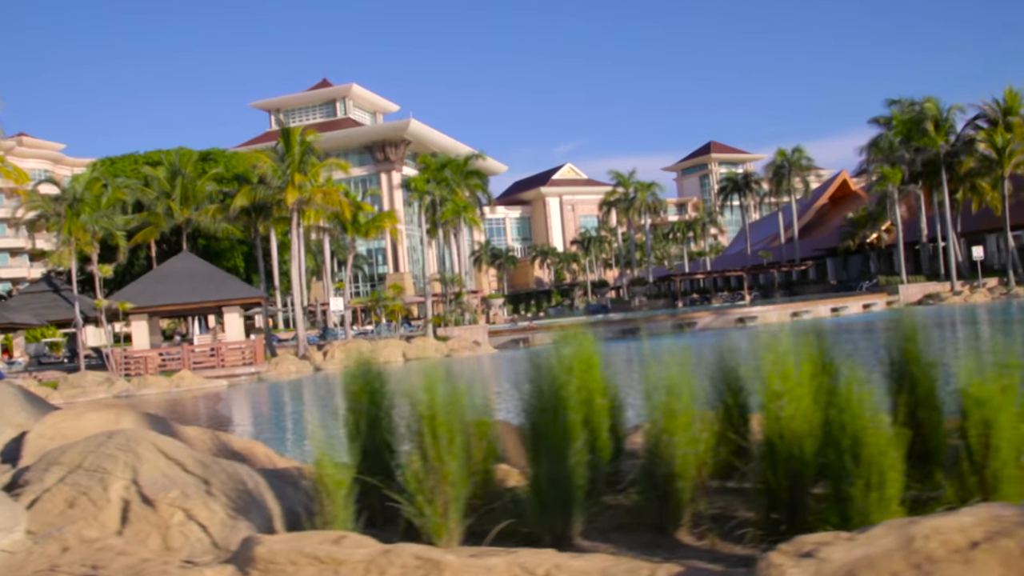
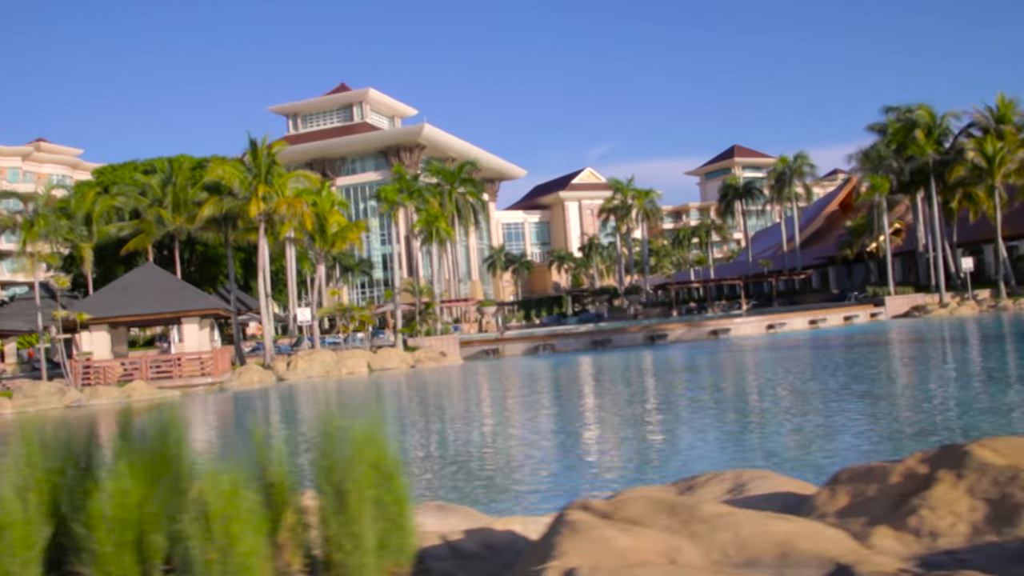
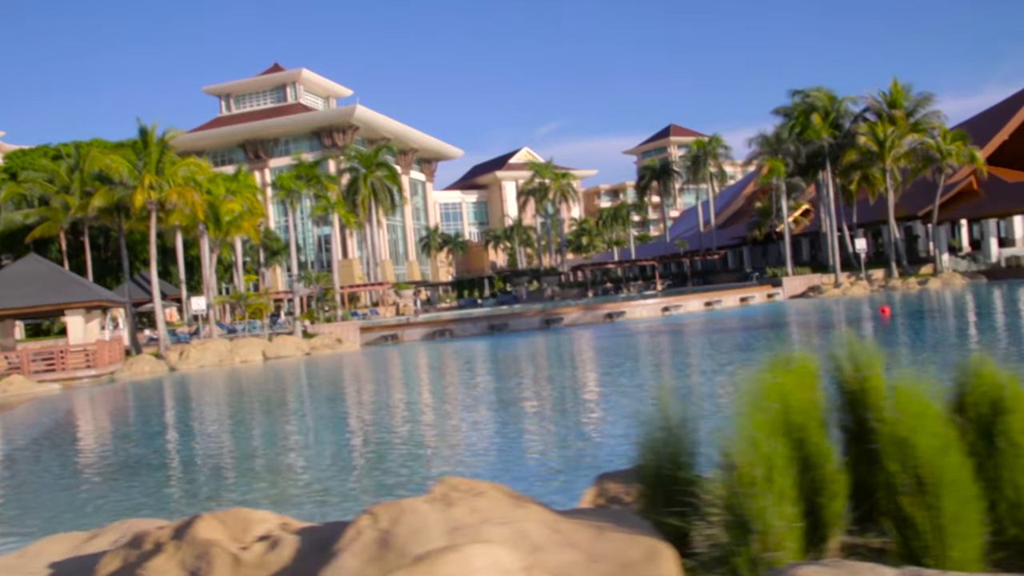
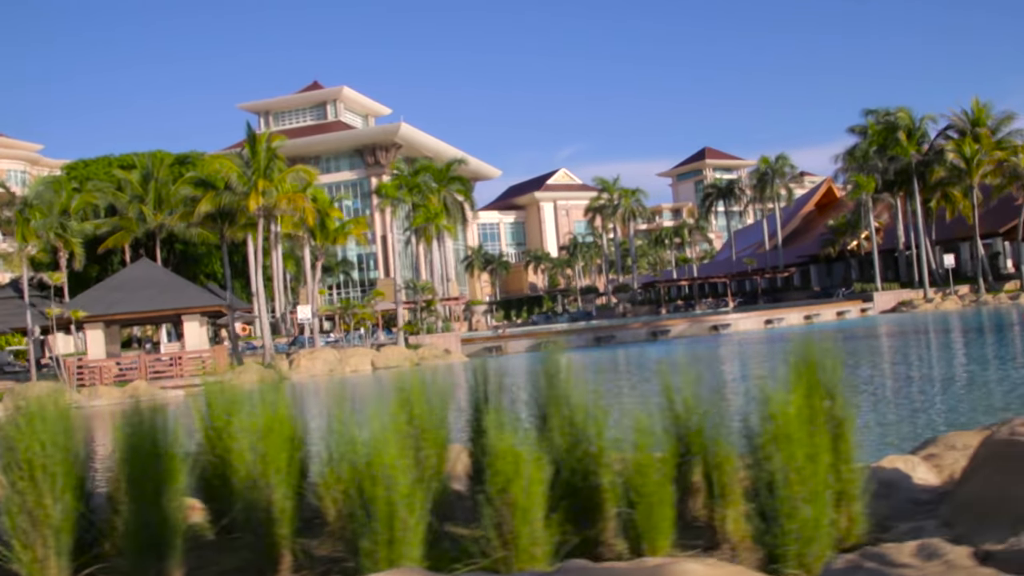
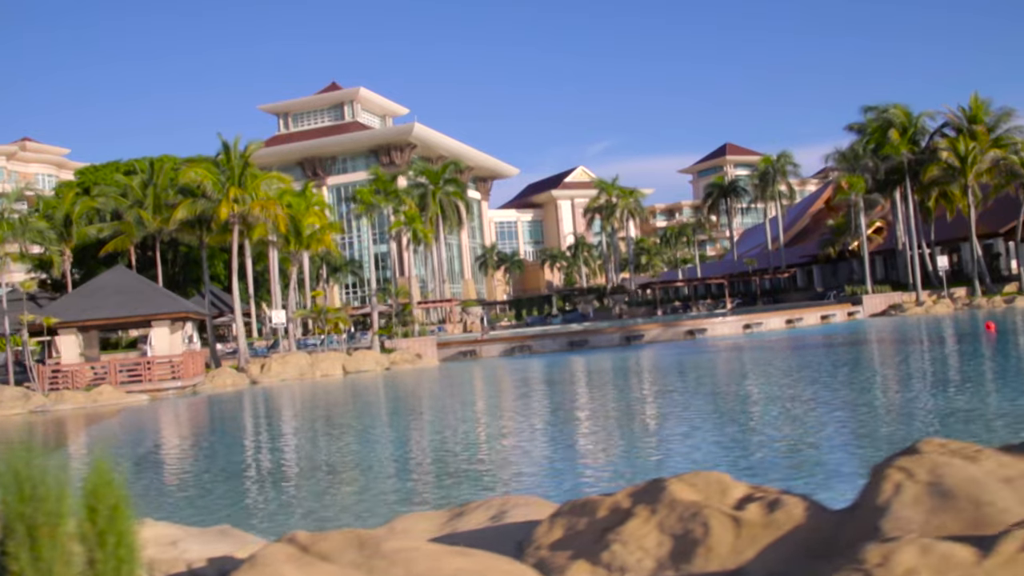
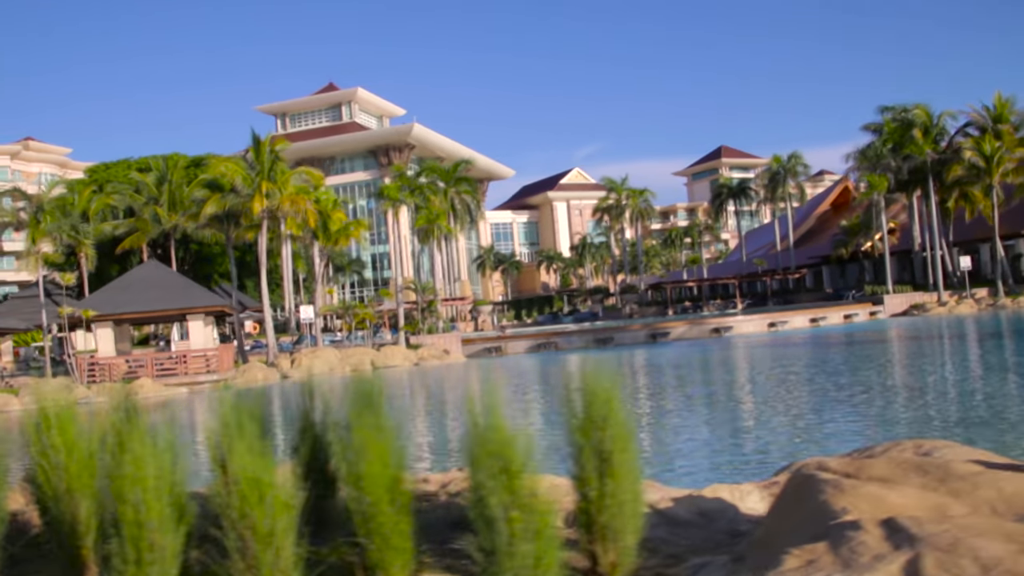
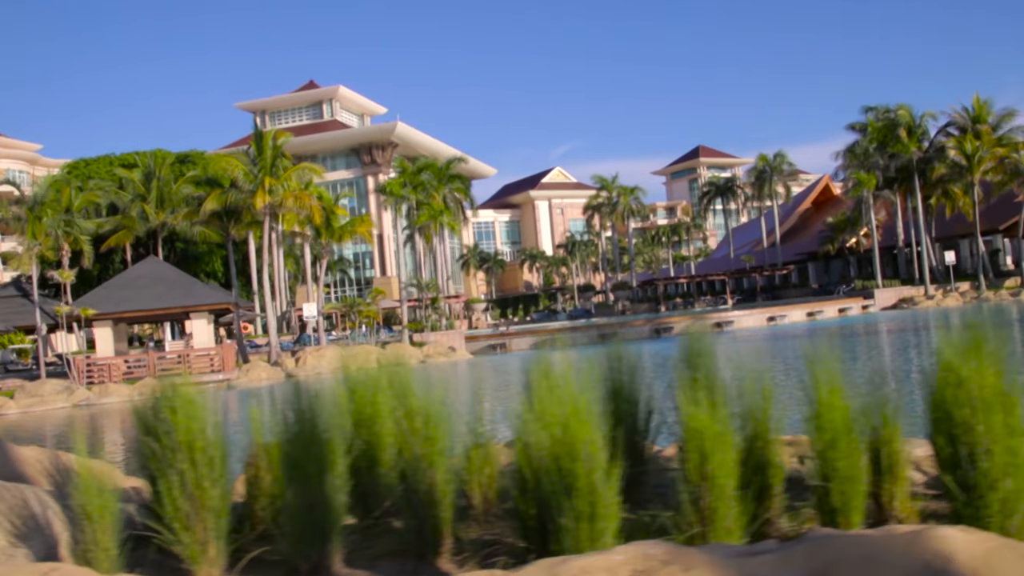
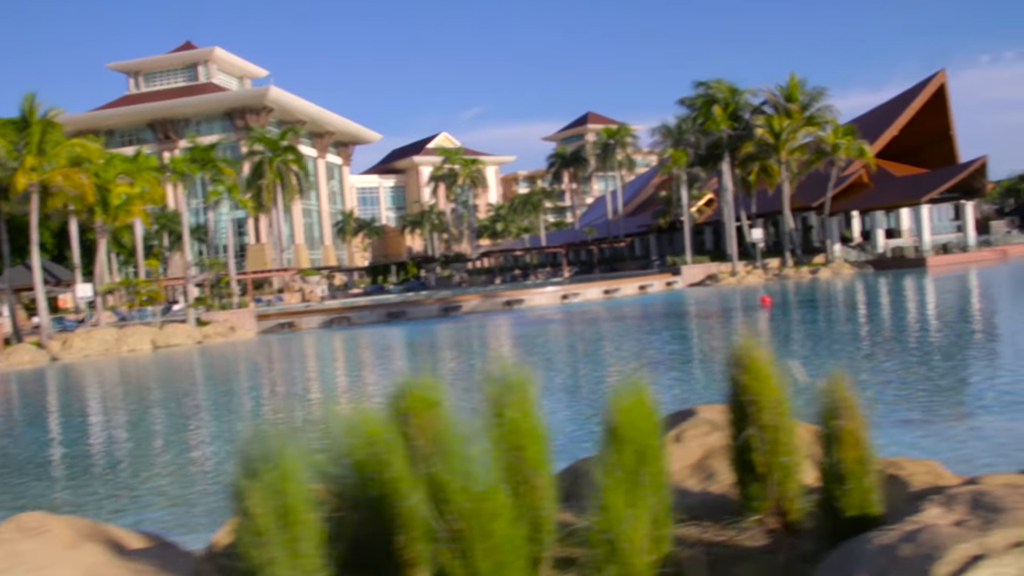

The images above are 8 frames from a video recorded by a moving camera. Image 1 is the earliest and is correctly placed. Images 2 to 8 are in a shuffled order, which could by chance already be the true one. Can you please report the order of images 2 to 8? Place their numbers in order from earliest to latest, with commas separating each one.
7, 4, 6, 2, 5, 3, 8
